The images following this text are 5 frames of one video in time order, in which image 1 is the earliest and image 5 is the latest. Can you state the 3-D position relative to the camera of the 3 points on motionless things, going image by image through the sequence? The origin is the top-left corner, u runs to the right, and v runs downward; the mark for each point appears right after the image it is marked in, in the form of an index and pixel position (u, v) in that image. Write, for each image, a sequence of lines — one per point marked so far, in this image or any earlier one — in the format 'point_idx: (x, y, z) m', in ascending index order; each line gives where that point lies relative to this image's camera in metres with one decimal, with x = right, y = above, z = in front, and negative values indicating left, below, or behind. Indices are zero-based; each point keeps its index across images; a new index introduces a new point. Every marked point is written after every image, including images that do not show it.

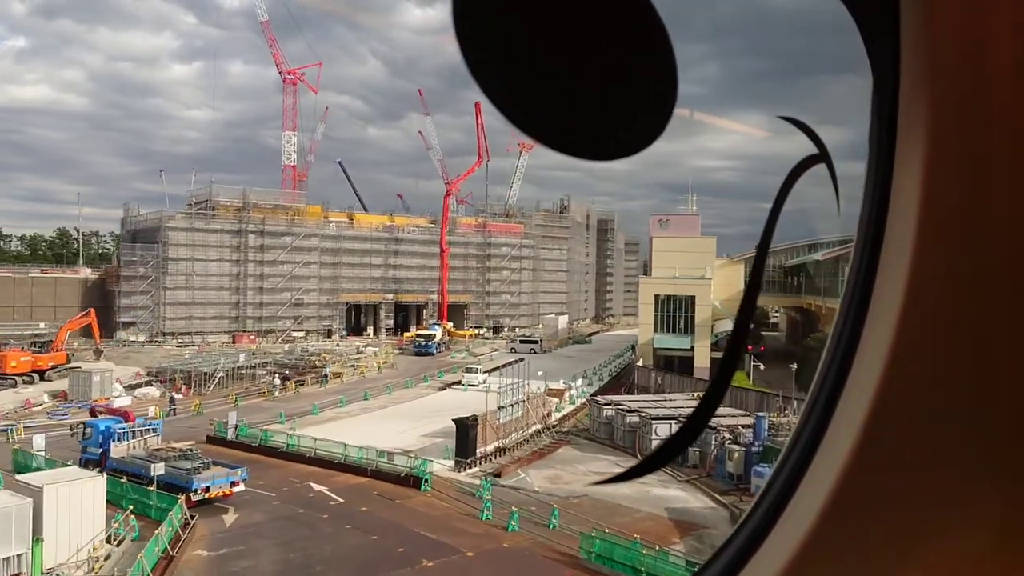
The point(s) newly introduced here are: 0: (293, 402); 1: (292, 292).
0: (-2.7, -1.4, +10.5) m
1: (-5.2, -0.1, +19.6) m
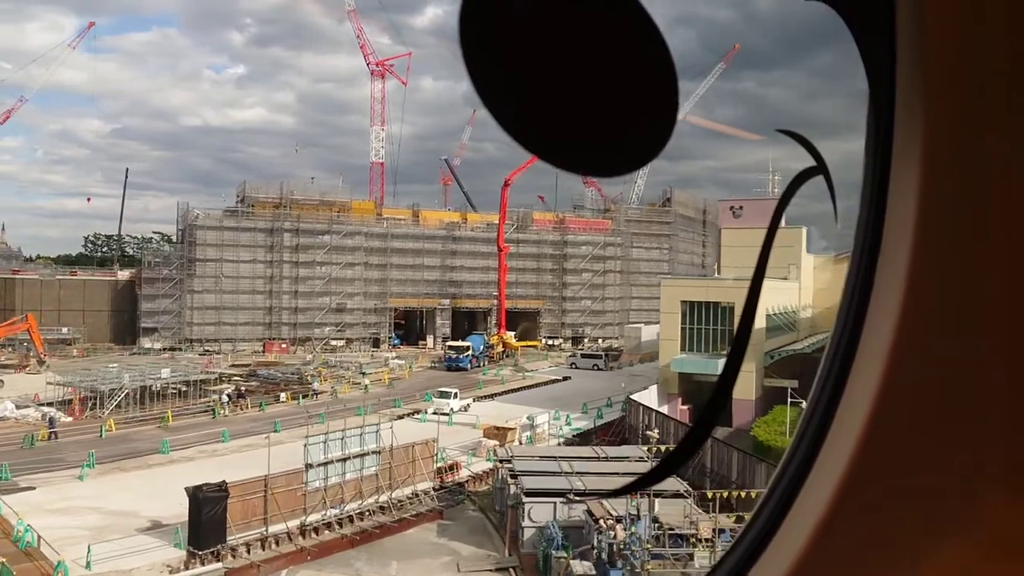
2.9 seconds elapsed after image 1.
0: (-3.3, -1.5, +8.4) m
1: (-3.8, -0.2, +17.9) m
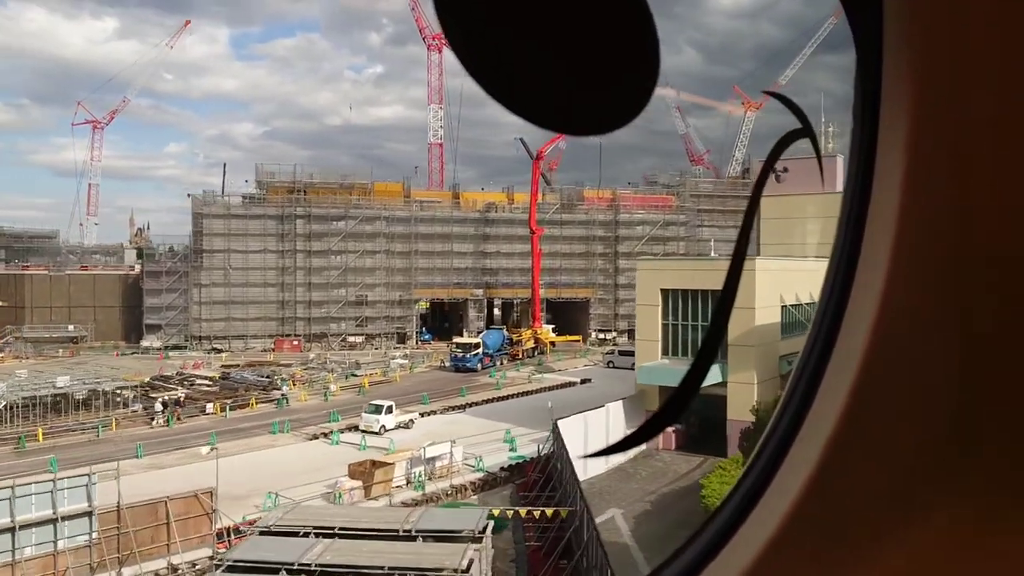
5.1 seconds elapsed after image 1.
0: (-4.1, -1.4, +6.9) m
1: (-3.1, 0.0, +16.4) m
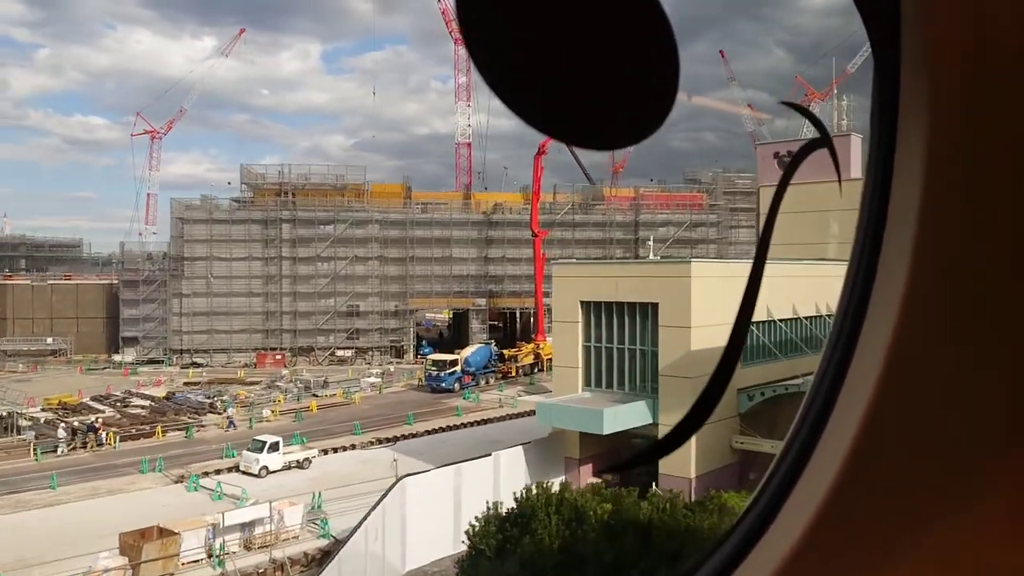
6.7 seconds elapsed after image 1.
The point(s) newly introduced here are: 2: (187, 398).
0: (-4.9, -1.5, +5.8) m
1: (-3.0, -0.2, +15.1) m
2: (-4.1, -1.4, +10.8) m
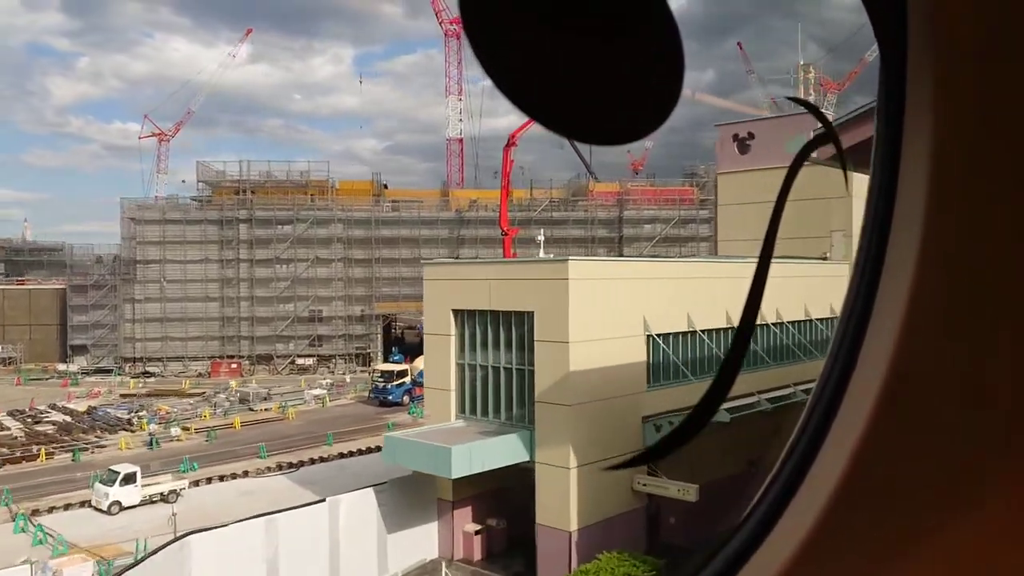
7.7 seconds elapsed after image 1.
0: (-5.7, -1.6, +5.0) m
1: (-3.5, -0.2, +14.2) m
2: (-4.7, -1.5, +10.0) m
